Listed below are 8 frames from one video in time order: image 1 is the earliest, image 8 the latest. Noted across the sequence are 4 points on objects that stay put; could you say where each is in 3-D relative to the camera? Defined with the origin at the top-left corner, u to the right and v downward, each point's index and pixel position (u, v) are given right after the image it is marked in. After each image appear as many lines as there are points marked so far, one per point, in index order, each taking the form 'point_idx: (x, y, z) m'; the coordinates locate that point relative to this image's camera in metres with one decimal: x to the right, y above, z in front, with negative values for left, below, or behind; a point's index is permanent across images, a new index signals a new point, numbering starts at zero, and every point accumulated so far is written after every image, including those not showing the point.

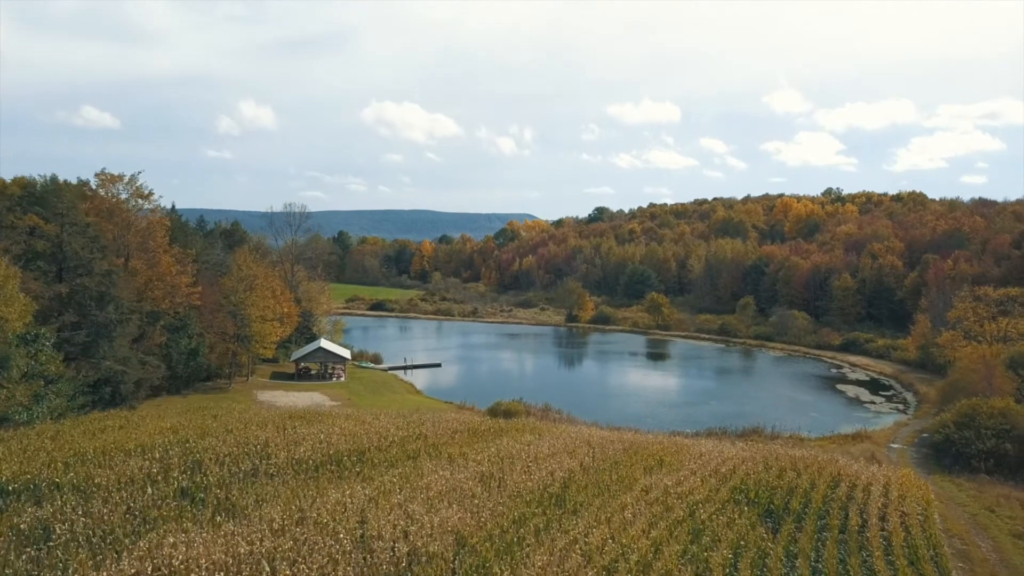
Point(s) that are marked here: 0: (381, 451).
0: (-3.6, -4.5, +19.6) m
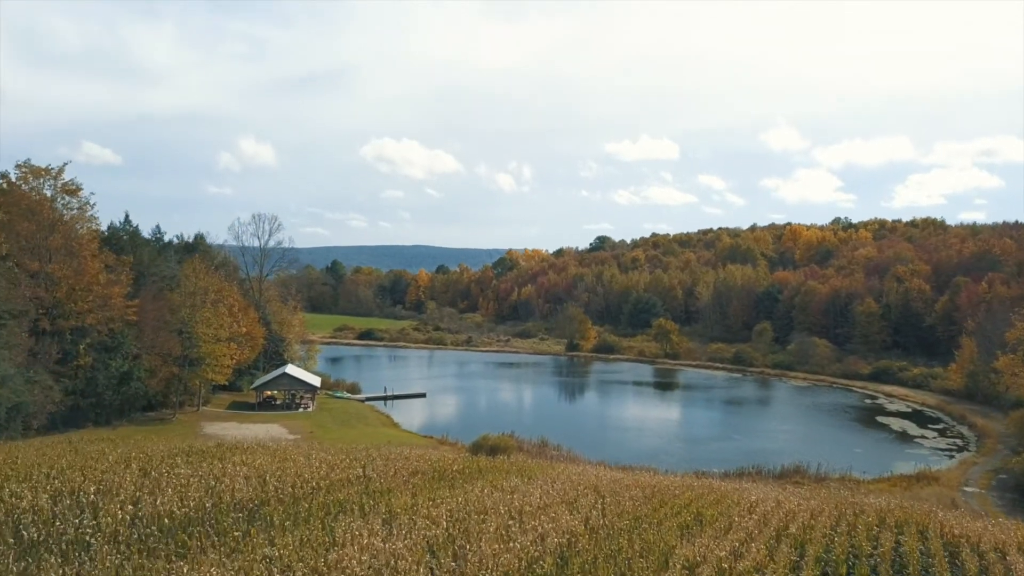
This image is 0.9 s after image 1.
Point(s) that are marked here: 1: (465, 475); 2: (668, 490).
0: (-4.1, -4.0, +13.2) m
1: (-1.2, -4.8, +18.5) m
2: (+4.2, -5.4, +19.2) m
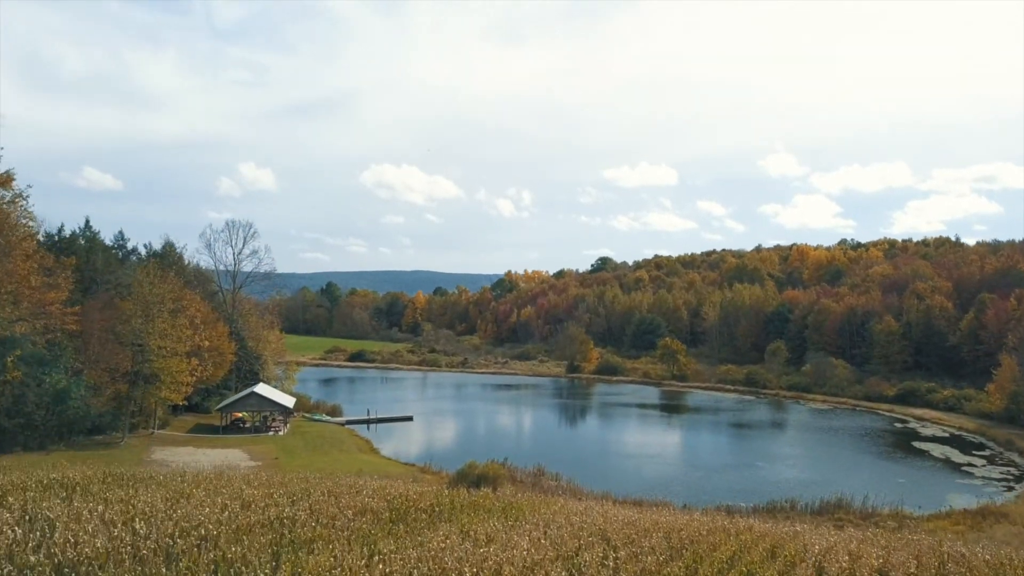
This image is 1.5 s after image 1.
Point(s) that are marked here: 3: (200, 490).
0: (-4.5, -3.4, +8.7) m
1: (-1.6, -4.4, +14.0) m
2: (+3.8, -5.1, +14.7) m
3: (-6.1, -4.0, +14.0) m
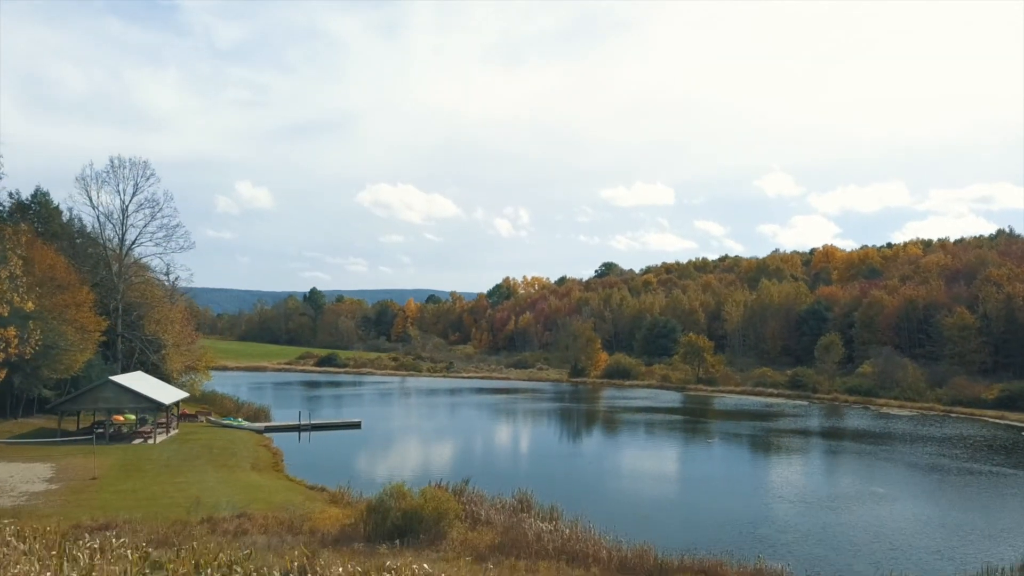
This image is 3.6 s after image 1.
0: (-5.2, -0.3, -4.1) m
1: (-2.3, -1.4, +1.2) m
2: (+3.1, -2.1, +1.9) m
3: (-6.8, -1.0, +1.3) m
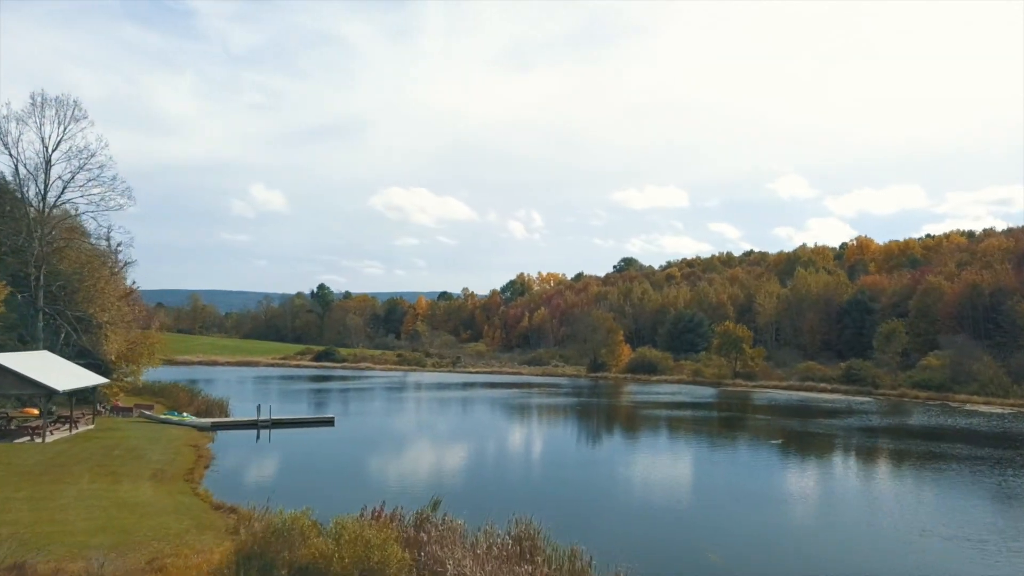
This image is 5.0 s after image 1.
0: (-5.7, +1.4, -10.8) m
1: (-2.7, +0.2, -5.6) m
2: (+2.8, -0.5, -5.0) m
3: (-7.2, +0.6, -5.4) m
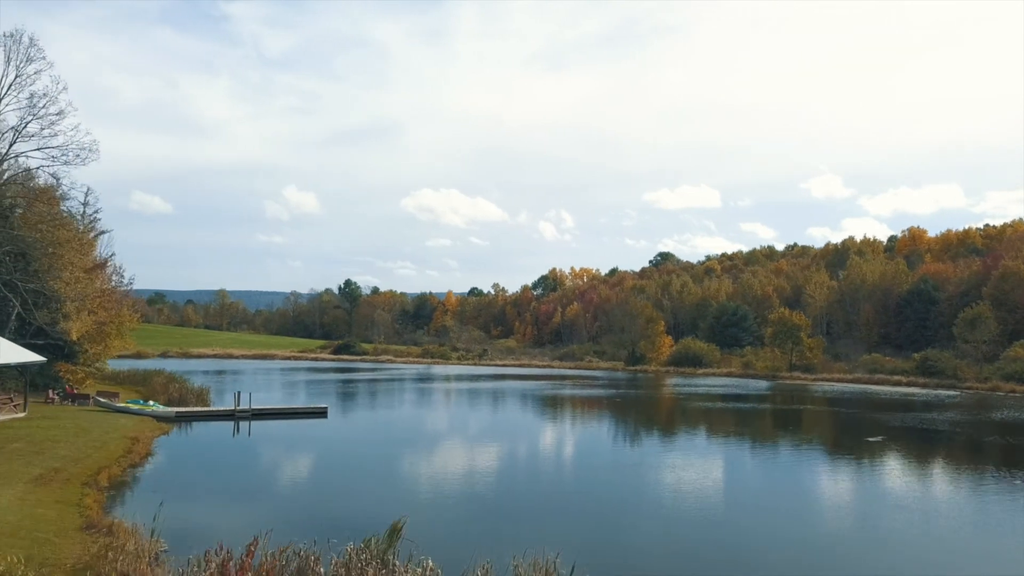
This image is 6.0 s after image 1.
0: (-6.5, +2.6, -15.3) m
1: (-3.3, +1.4, -10.2) m
2: (+2.1, +0.7, -9.9) m
3: (-7.8, +1.7, -9.9) m
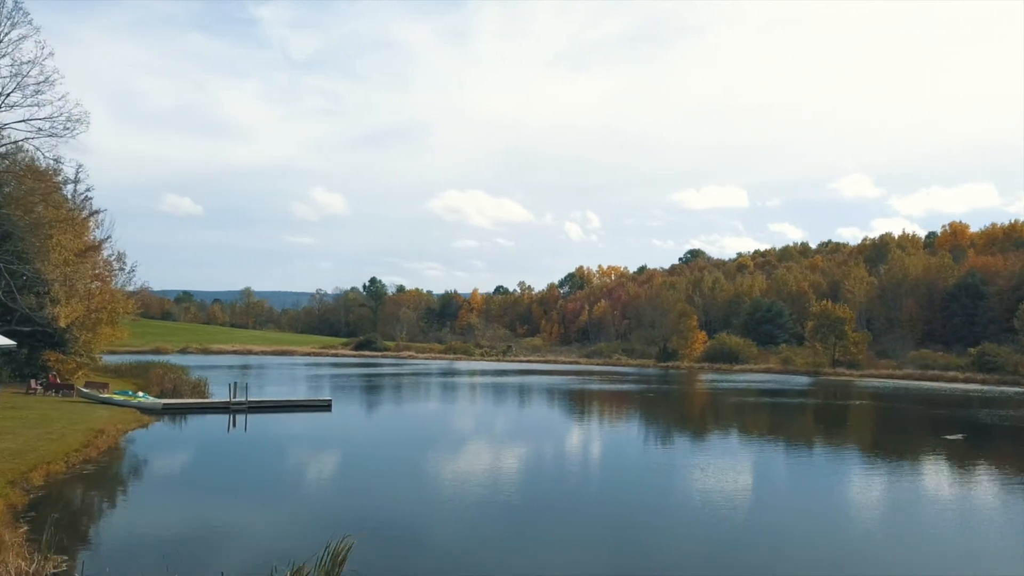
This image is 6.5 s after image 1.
0: (-7.3, +3.2, -17.3) m
1: (-3.9, +2.0, -12.4) m
2: (+1.6, +1.3, -12.3) m
3: (-8.4, +2.4, -11.9) m
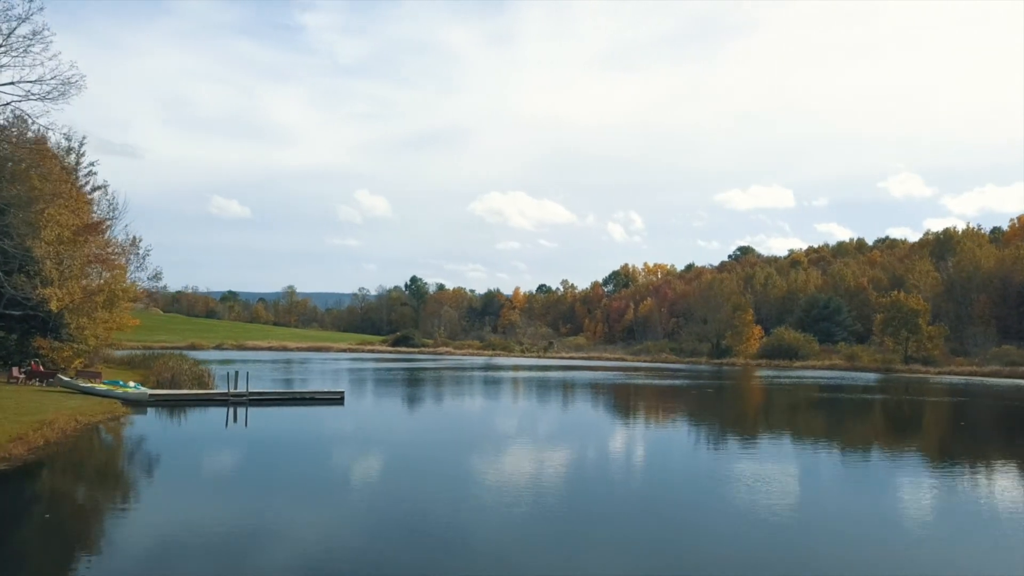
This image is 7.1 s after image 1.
0: (-8.6, +3.9, -19.6) m
1: (-4.9, +2.7, -14.8) m
2: (+0.5, +2.0, -15.1) m
3: (-9.3, +3.0, -14.1) m
